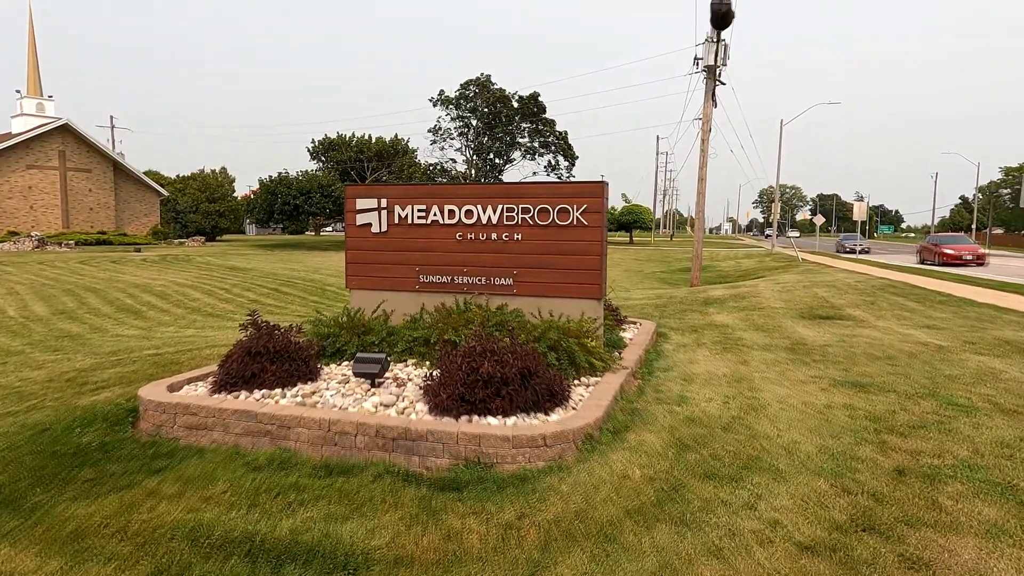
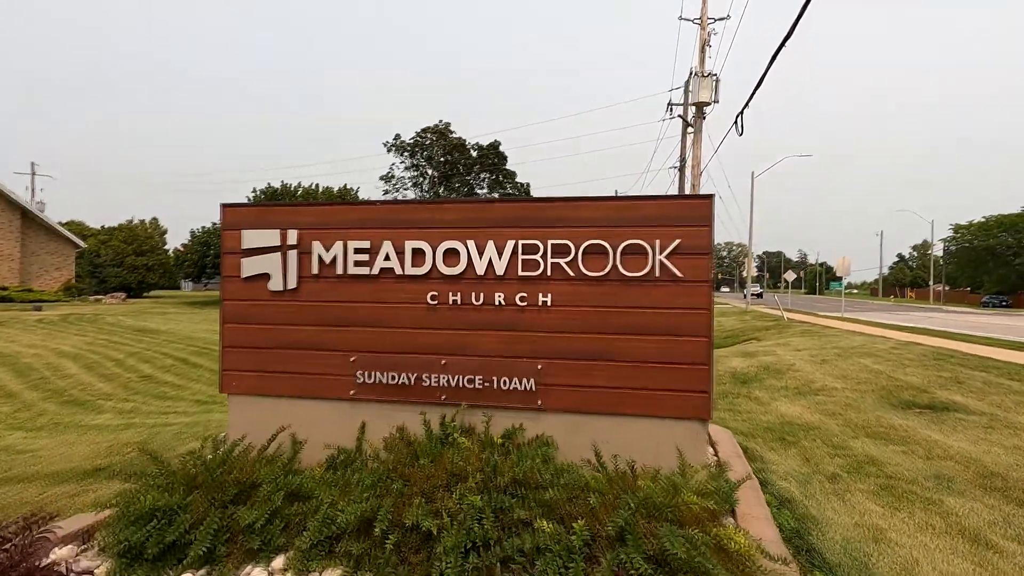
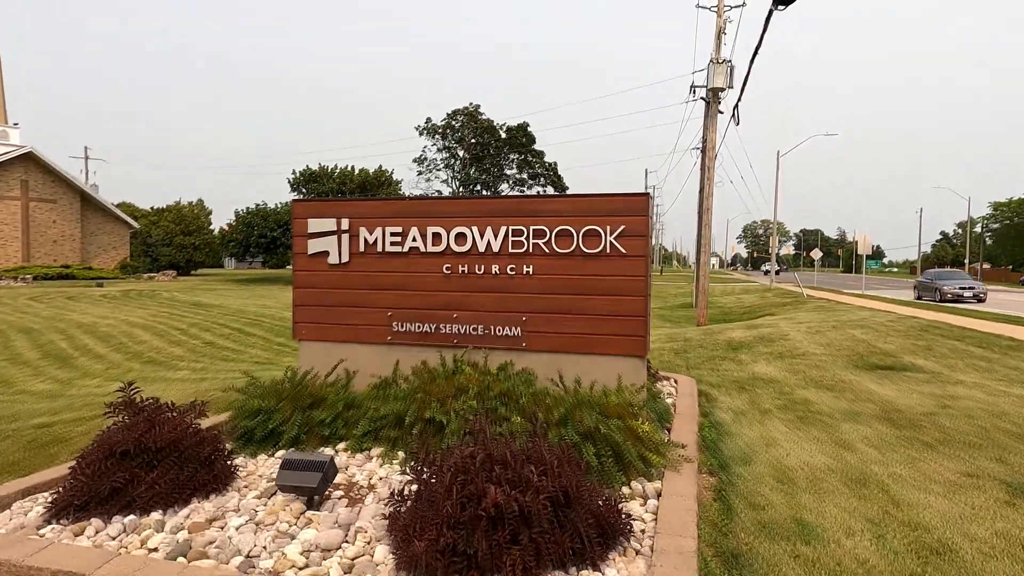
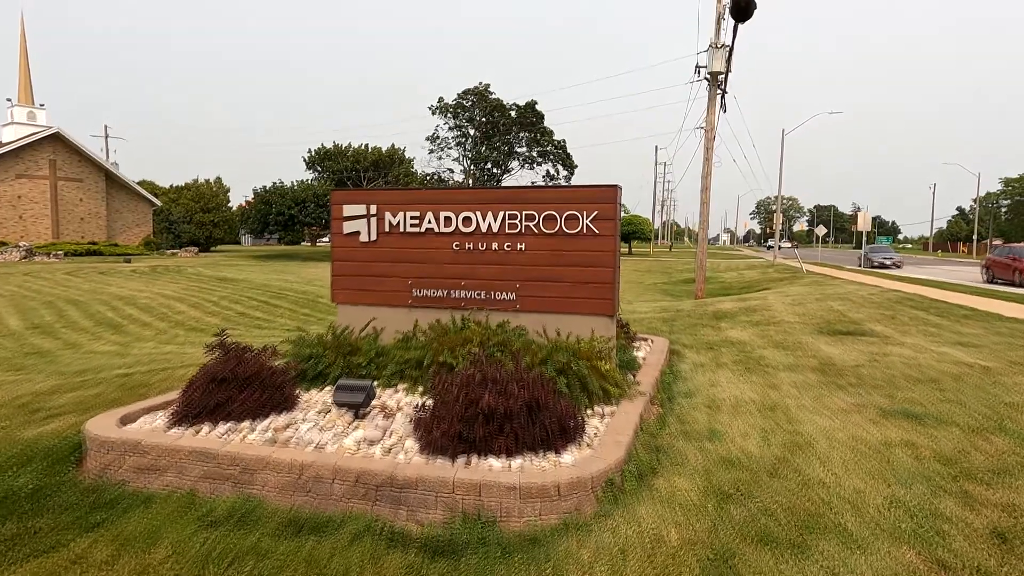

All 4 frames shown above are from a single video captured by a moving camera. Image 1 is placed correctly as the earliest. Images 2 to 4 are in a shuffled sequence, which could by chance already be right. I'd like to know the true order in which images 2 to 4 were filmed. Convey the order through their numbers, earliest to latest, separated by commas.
4, 3, 2
